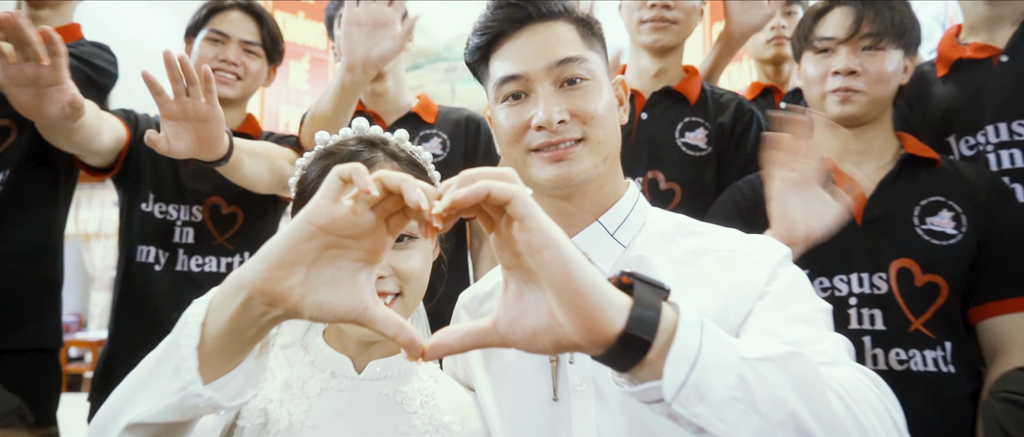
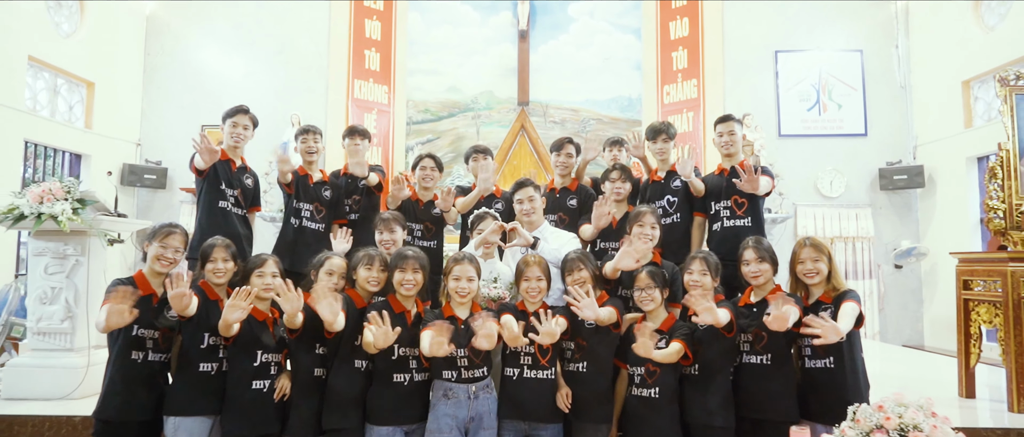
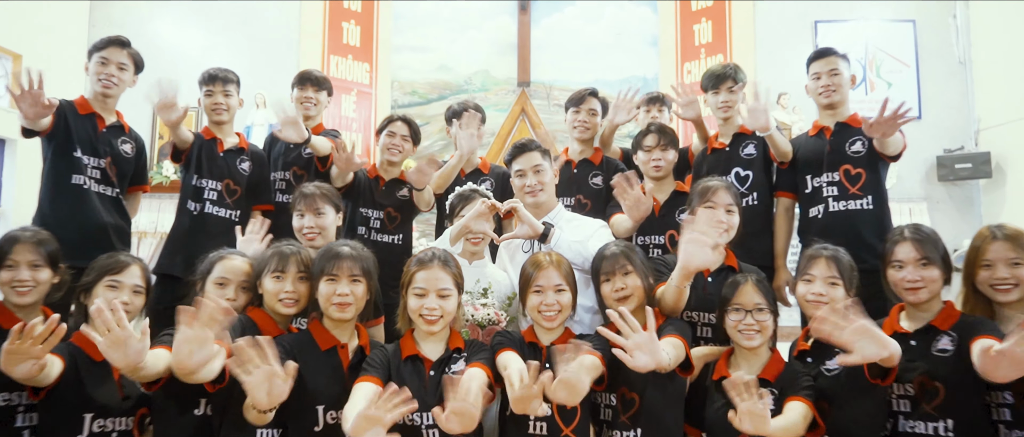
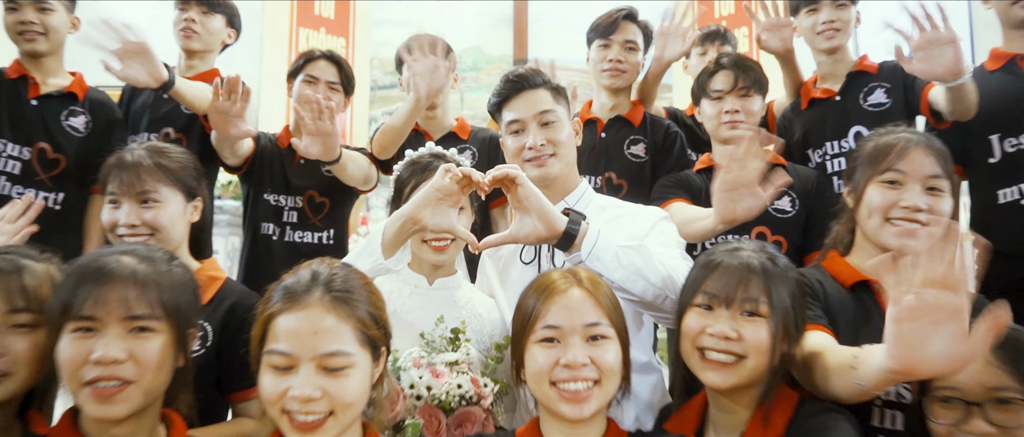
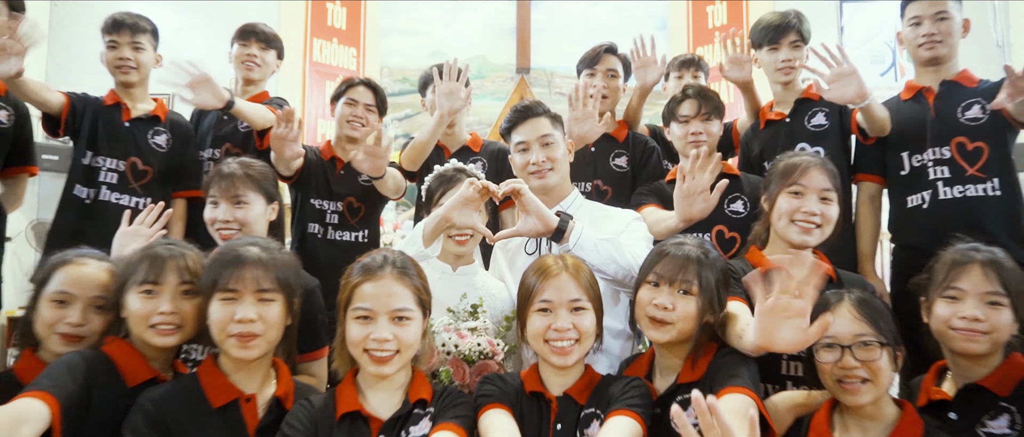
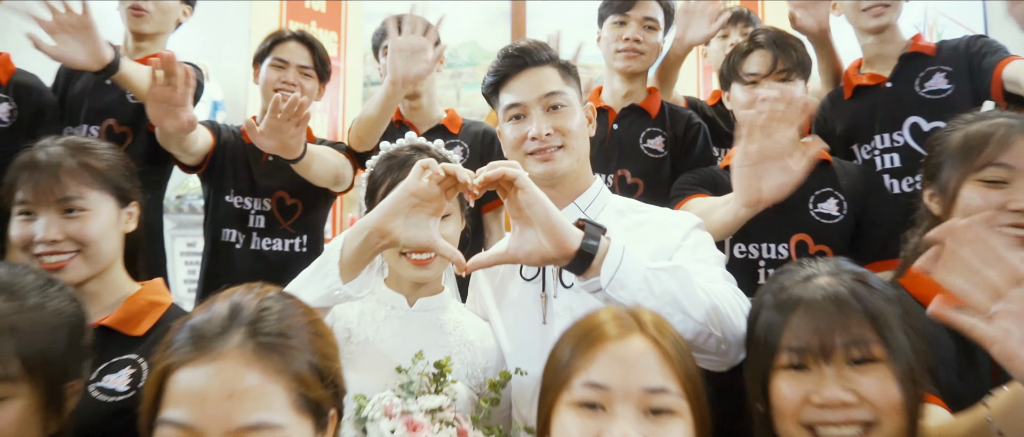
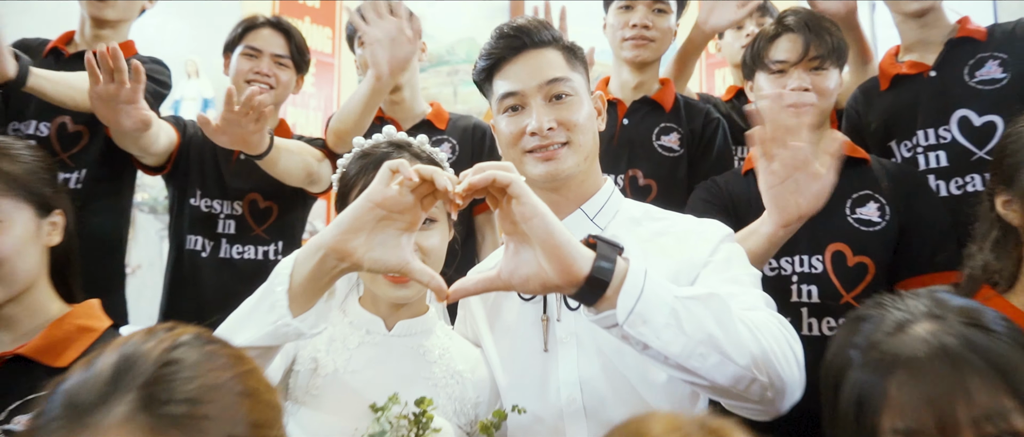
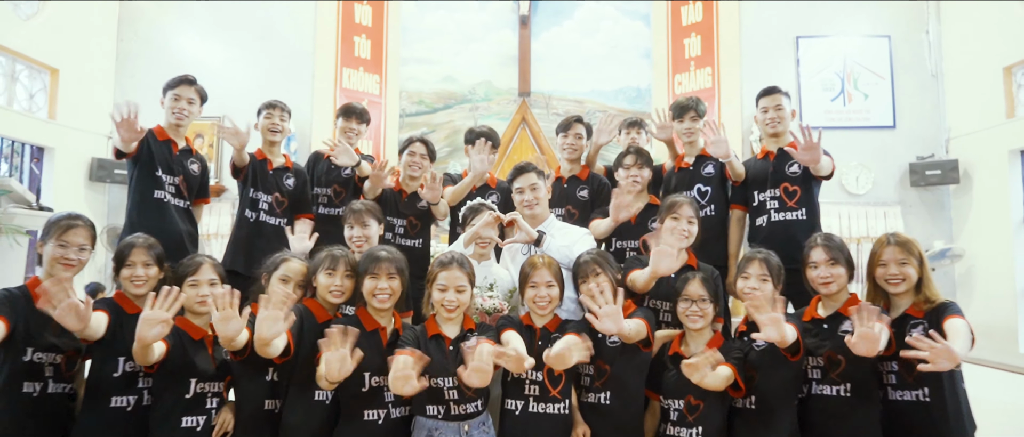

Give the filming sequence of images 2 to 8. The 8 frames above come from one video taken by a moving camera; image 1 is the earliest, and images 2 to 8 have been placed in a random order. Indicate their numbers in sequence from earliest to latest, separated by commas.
7, 6, 4, 5, 3, 8, 2
